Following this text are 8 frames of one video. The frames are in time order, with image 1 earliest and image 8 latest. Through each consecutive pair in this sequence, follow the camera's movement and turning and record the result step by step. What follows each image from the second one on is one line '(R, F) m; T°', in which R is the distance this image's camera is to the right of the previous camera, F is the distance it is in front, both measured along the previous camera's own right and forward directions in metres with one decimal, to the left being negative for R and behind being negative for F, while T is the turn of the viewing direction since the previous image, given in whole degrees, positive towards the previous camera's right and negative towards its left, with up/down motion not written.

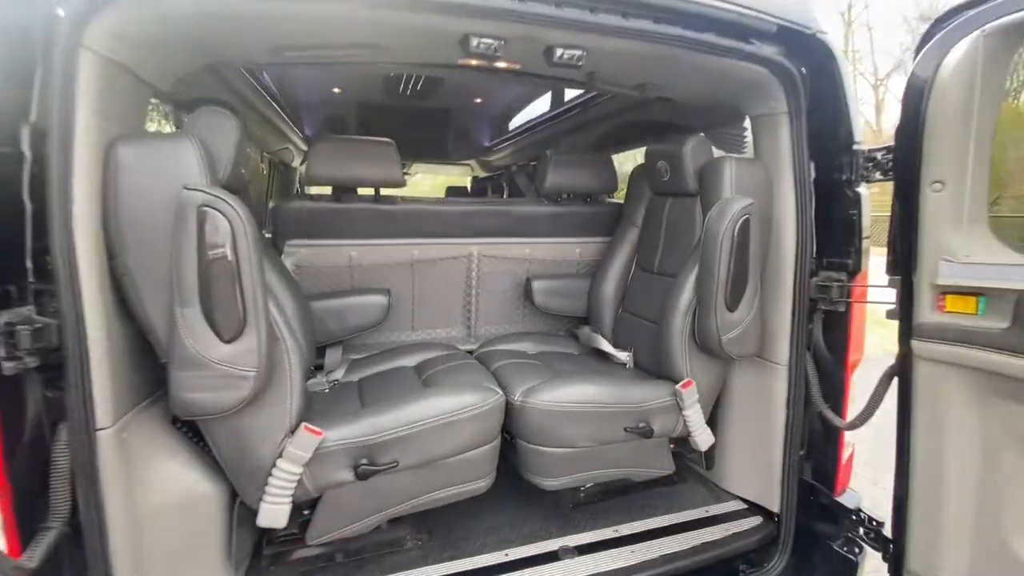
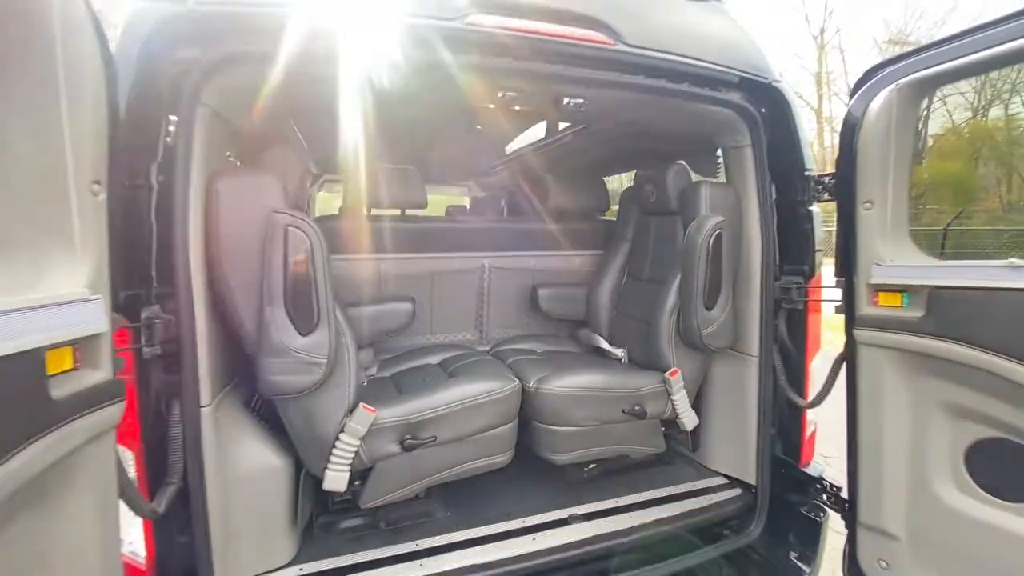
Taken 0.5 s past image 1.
(-0.1, -0.2) m; +1°
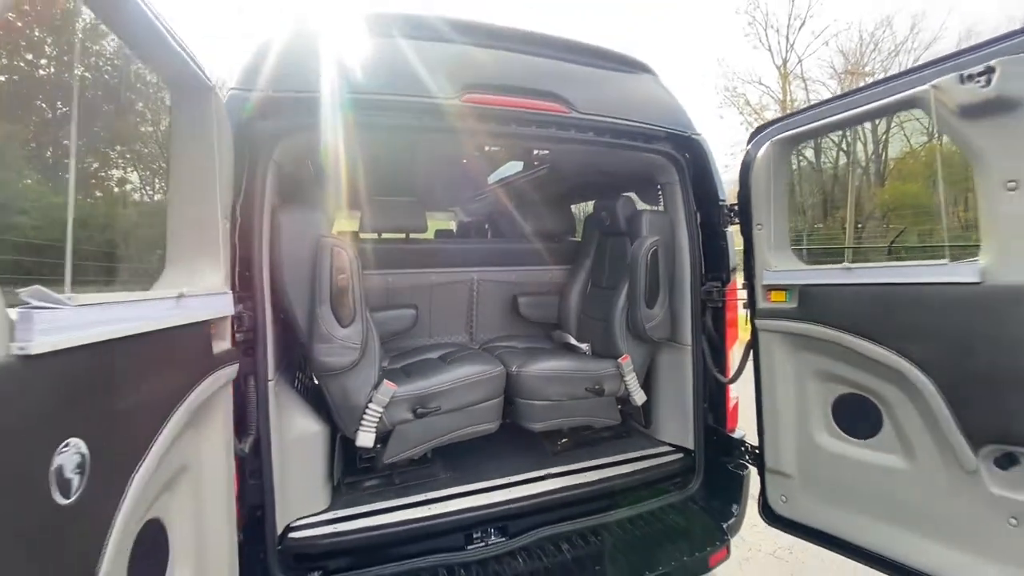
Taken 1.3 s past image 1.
(0.0, -0.4) m; +2°
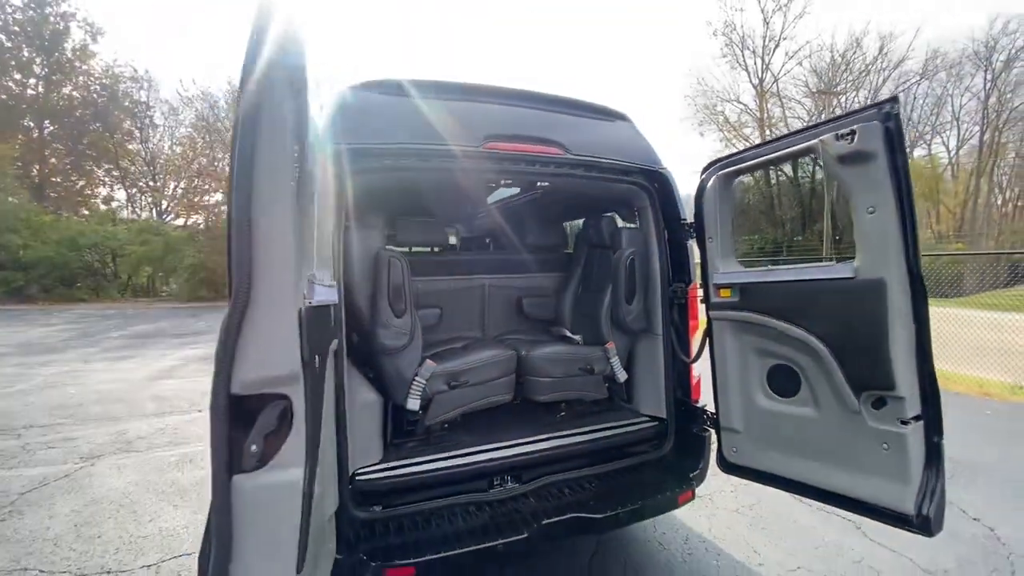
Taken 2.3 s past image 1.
(-0.1, -0.5) m; +1°
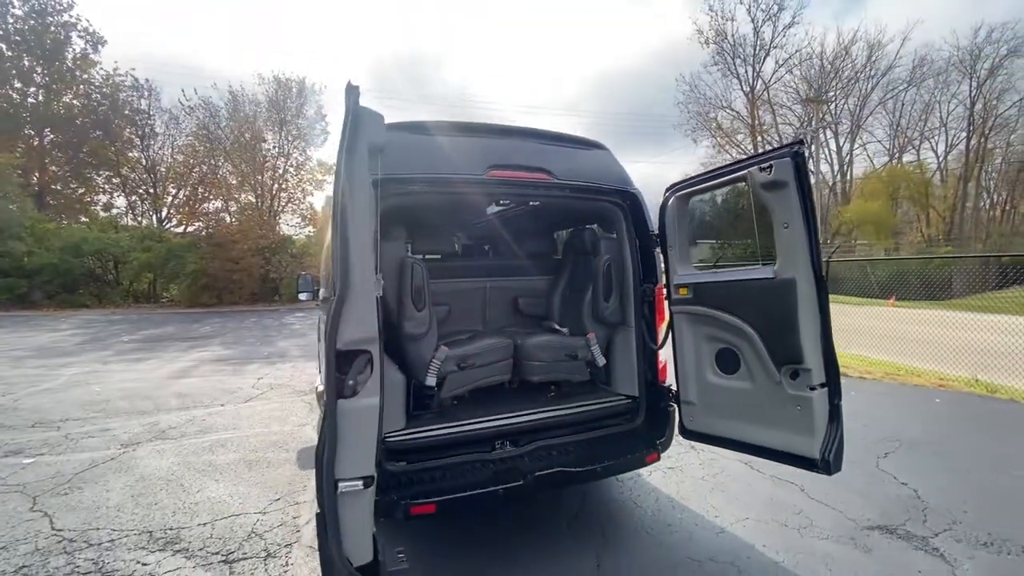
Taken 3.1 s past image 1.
(0.0, -0.5) m; 0°
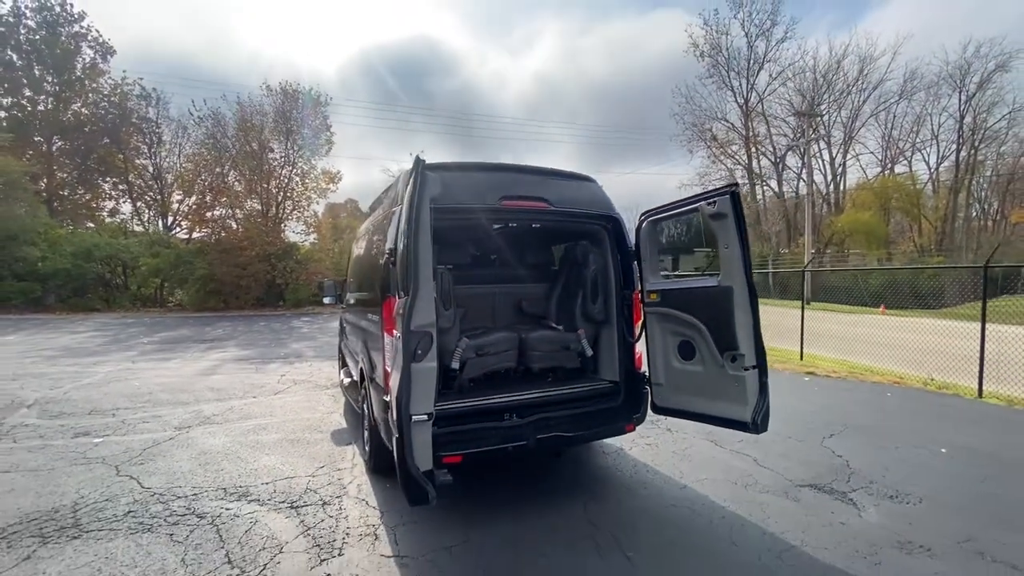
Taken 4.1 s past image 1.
(-0.1, -0.8) m; 0°
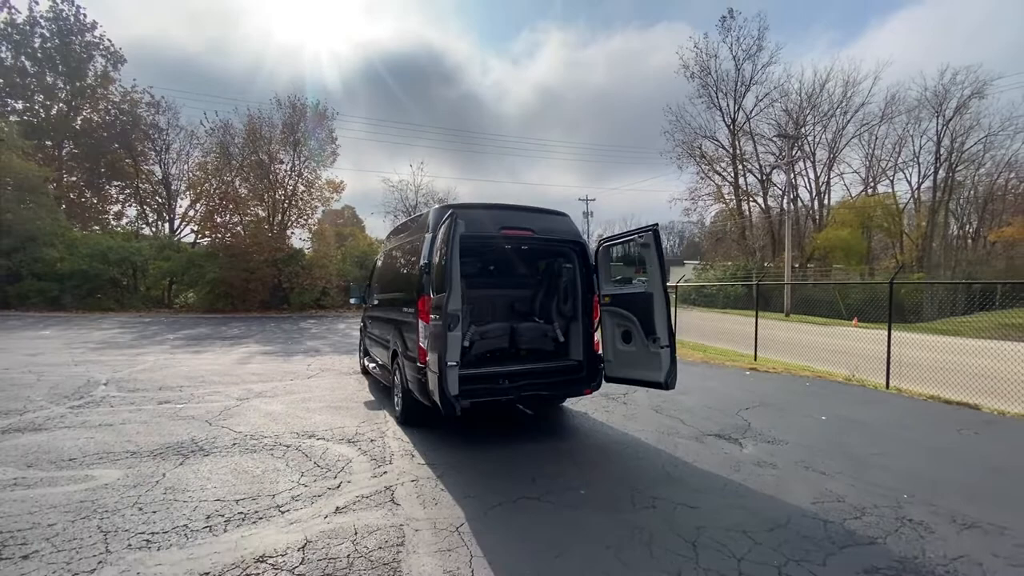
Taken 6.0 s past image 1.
(0.0, -1.5) m; +1°
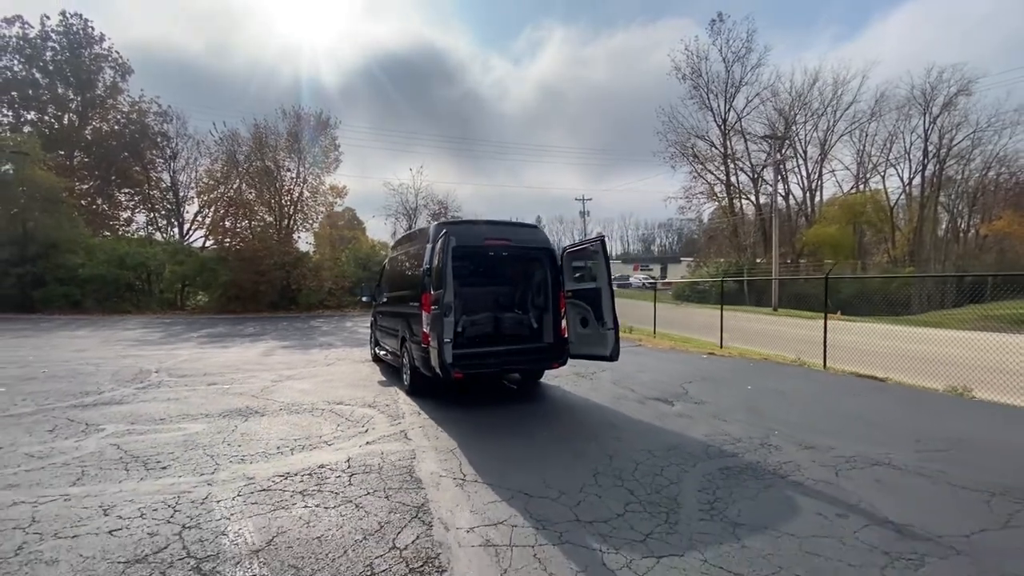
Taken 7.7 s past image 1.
(+0.2, -1.5) m; 0°
